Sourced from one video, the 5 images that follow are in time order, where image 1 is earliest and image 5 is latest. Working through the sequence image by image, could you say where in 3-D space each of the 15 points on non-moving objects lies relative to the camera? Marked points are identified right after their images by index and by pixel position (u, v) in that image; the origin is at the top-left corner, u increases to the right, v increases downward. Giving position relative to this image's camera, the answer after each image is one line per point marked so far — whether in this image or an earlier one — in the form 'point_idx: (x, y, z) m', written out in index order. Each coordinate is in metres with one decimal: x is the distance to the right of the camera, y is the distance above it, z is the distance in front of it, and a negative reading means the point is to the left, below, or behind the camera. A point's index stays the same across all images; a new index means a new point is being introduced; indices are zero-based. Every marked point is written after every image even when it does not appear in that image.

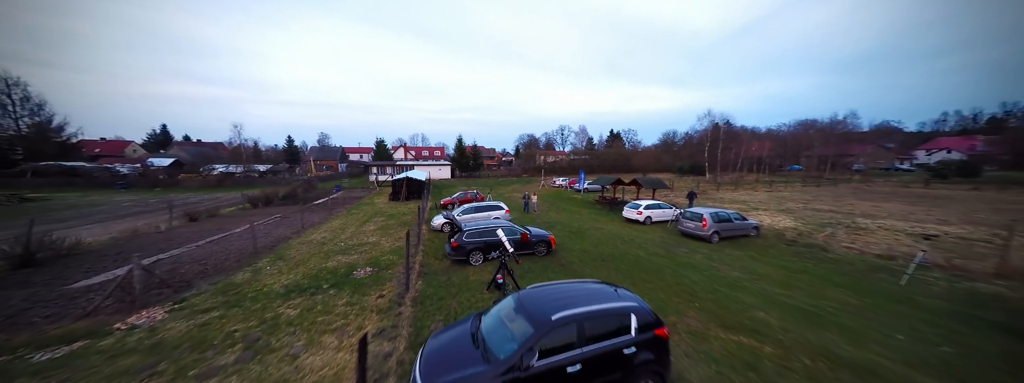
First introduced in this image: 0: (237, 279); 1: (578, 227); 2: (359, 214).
0: (-9.0, -2.9, +8.5) m
1: (+4.0, -2.2, +16.1) m
2: (-11.7, -1.8, +19.7) m
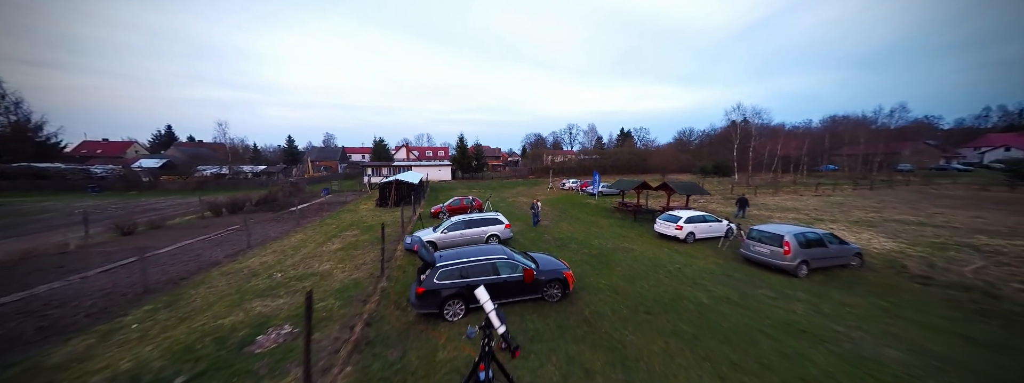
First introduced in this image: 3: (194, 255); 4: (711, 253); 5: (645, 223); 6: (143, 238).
0: (-9.1, -3.3, +5.2) m
1: (+4.1, -2.6, +12.4) m
2: (-11.5, -2.3, +16.4) m
3: (-13.4, -2.7, +11.0) m
4: (+8.6, -2.6, +11.2) m
5: (+8.4, -2.0, +16.6) m
6: (-19.2, -2.4, +13.5) m
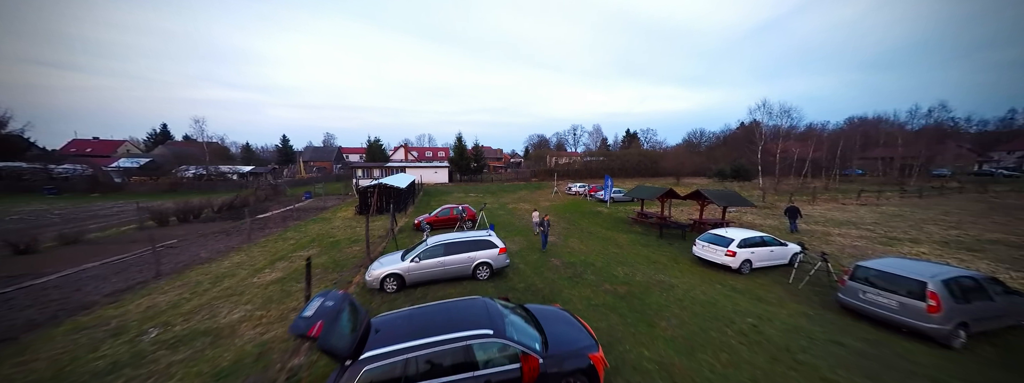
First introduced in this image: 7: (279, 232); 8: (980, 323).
0: (-9.4, -3.6, +2.2) m
1: (+4.0, -3.1, +9.2) m
2: (-11.6, -2.6, +13.4) m
3: (-13.5, -3.0, +8.0) m
4: (+8.4, -3.1, +8.1) m
5: (+8.3, -2.5, +13.4) m
6: (-19.3, -2.8, +10.6) m
7: (-13.9, -2.4, +15.5) m
8: (+10.4, -2.9, +5.8) m
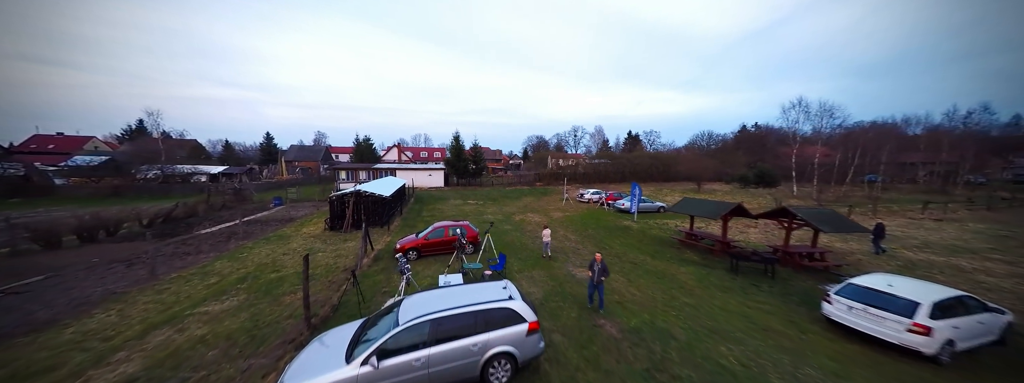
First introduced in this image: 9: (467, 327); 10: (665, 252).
0: (-8.5, -4.2, -2.0) m
1: (+4.8, -3.7, +5.3) m
2: (-10.9, -3.2, +9.2) m
3: (-12.7, -3.5, +3.8) m
4: (+9.2, -3.8, +4.1) m
5: (+9.0, -3.3, +9.5) m
6: (-18.6, -3.2, +6.3) m
7: (-13.2, -3.0, +11.3) m
8: (+11.3, -3.6, +1.9) m
9: (-0.7, -2.5, +5.0) m
10: (+7.4, -3.0, +12.6) m
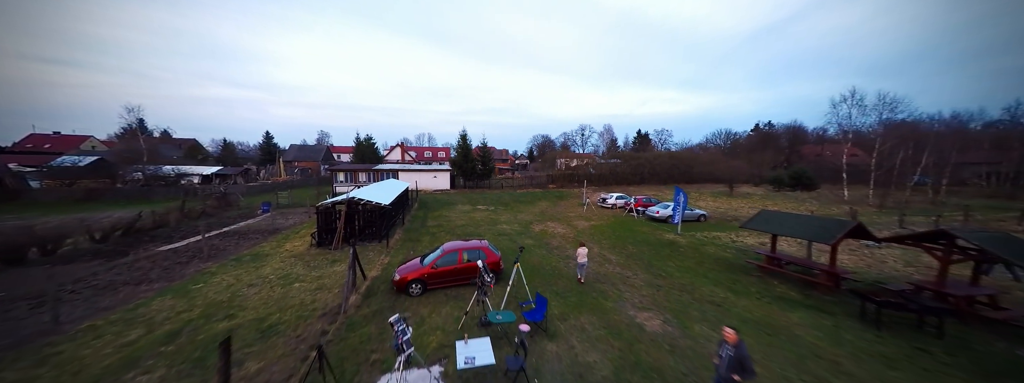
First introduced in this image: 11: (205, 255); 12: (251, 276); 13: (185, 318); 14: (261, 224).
0: (-7.5, -4.6, -4.8) m
1: (+5.9, -4.2, +2.3) m
2: (-9.7, -3.6, +6.5) m
3: (-11.6, -4.0, +1.1) m
4: (+10.3, -4.3, +1.1) m
5: (+10.2, -3.7, +6.4) m
6: (-17.4, -3.7, +3.7) m
7: (-12.0, -3.4, +8.5) m
8: (+12.3, -4.1, -1.2) m
9: (+0.4, -3.0, +2.1) m
10: (+8.7, -3.4, +9.6) m
11: (-14.1, -2.9, +12.1) m
12: (-10.2, -3.3, +10.2) m
13: (-9.2, -3.5, +7.4) m
14: (-17.3, -2.1, +18.1) m
